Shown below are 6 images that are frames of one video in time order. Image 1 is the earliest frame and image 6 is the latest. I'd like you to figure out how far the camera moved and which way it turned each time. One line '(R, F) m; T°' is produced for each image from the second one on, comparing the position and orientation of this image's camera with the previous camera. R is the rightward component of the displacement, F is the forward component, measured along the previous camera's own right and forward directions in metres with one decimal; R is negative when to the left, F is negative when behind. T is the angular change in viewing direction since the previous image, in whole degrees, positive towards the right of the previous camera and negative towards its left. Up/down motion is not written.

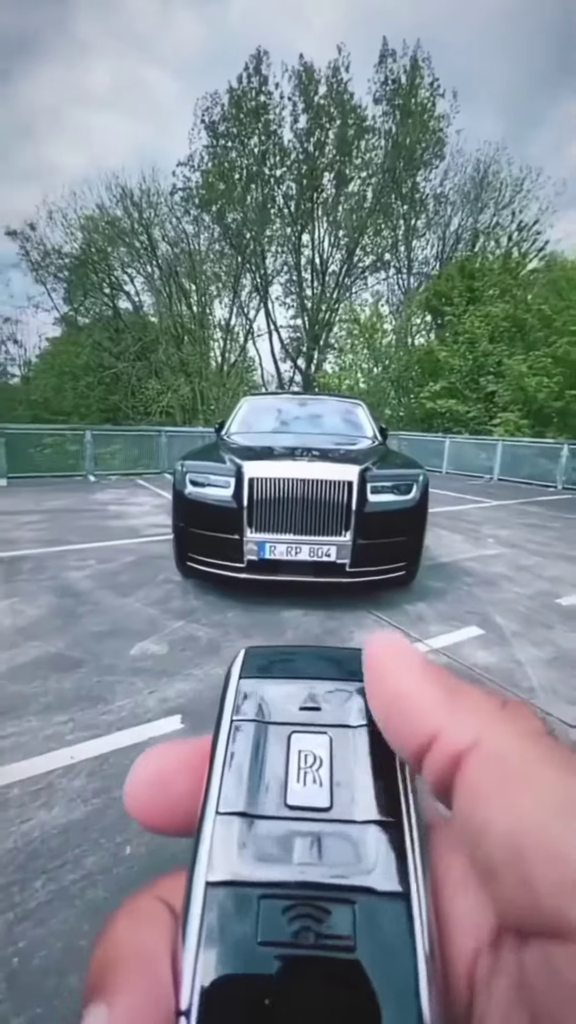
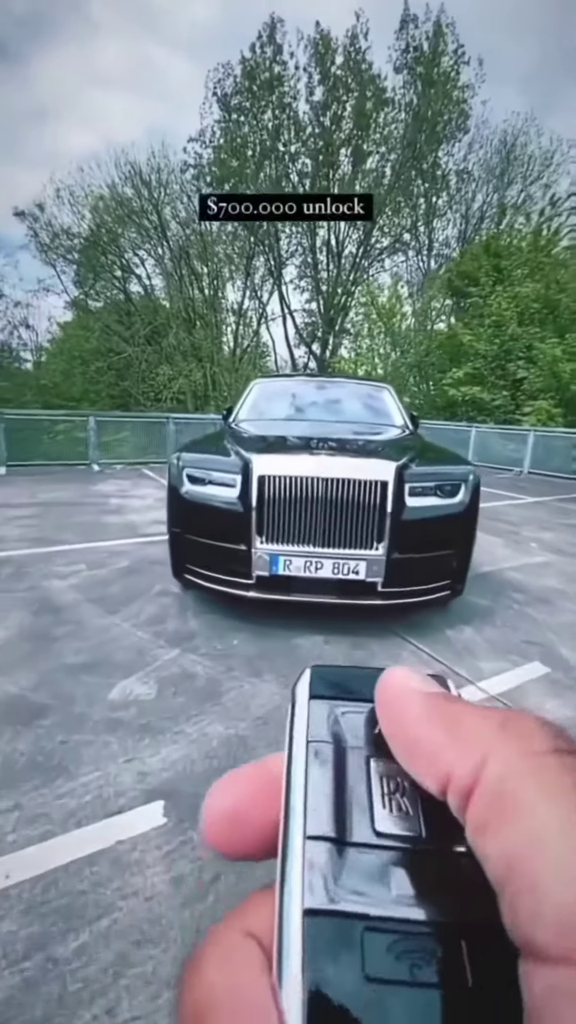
(0.0, +0.6) m; -1°
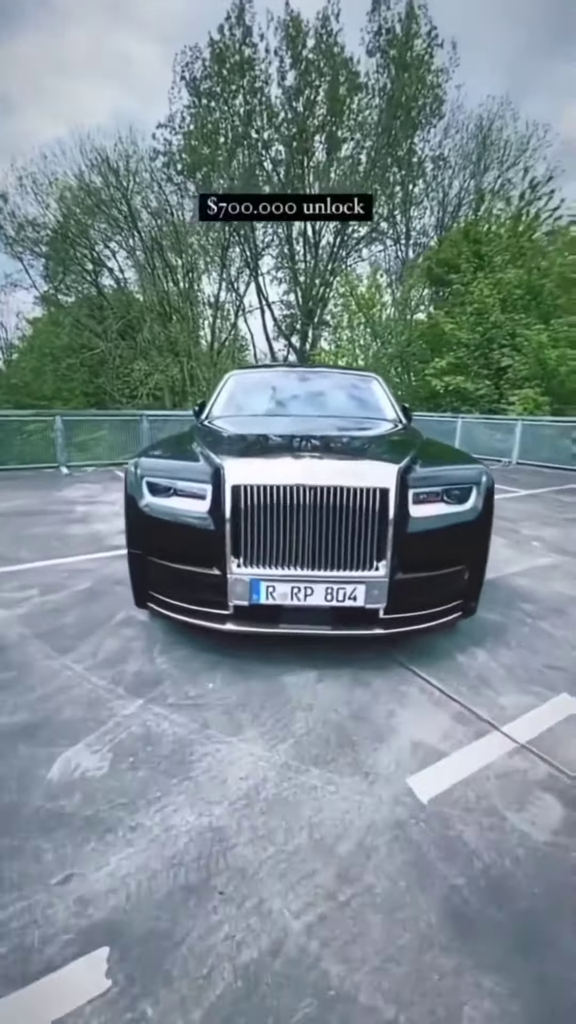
(0.0, +0.4) m; +2°
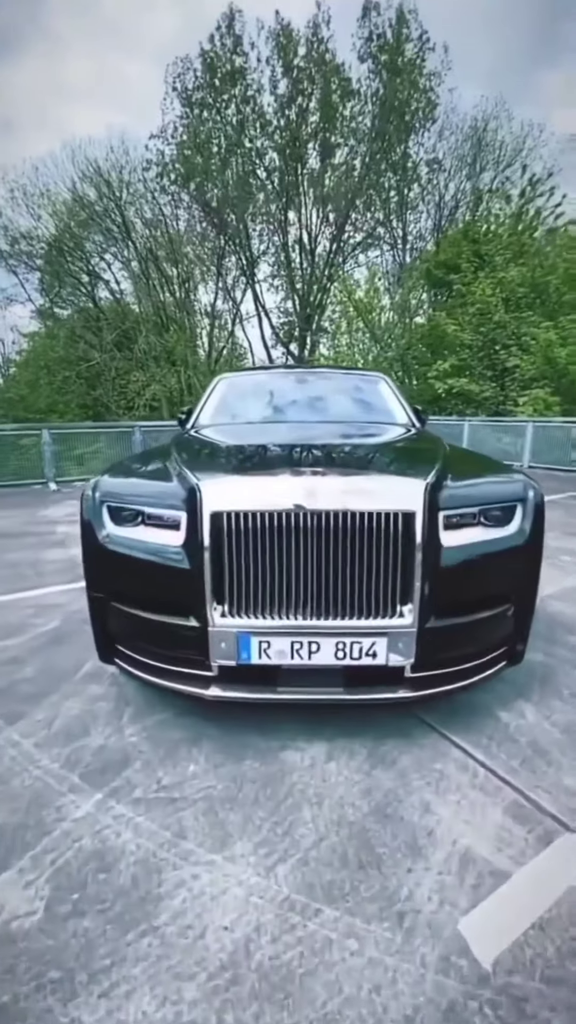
(0.0, +0.5) m; 0°
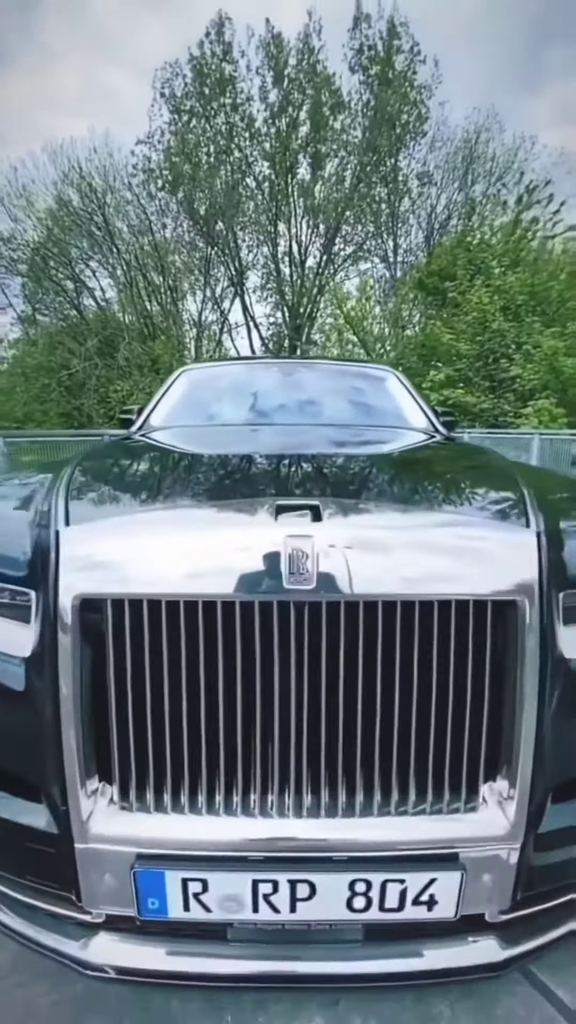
(0.0, +0.8) m; +1°
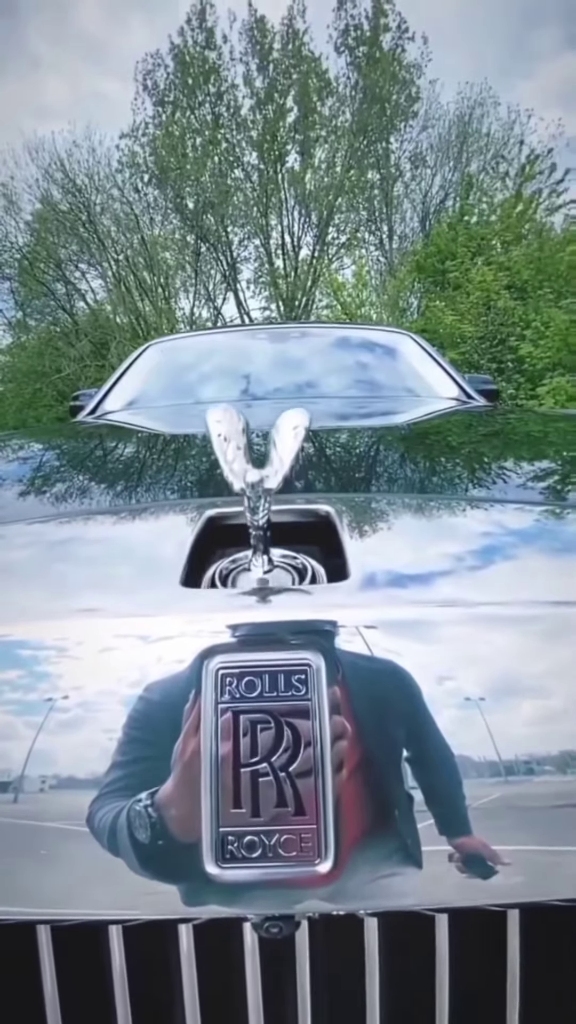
(0.0, +0.5) m; -1°
